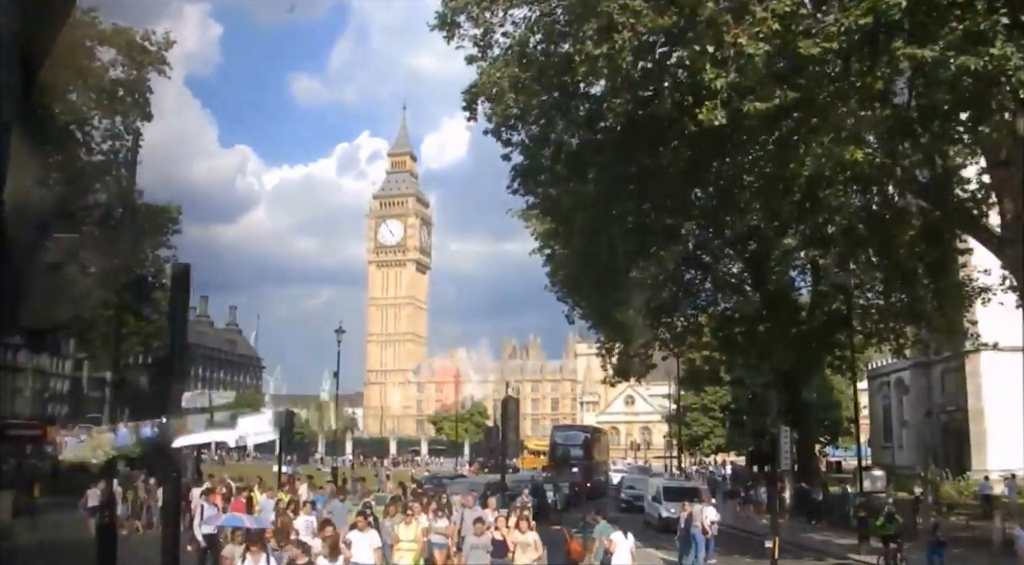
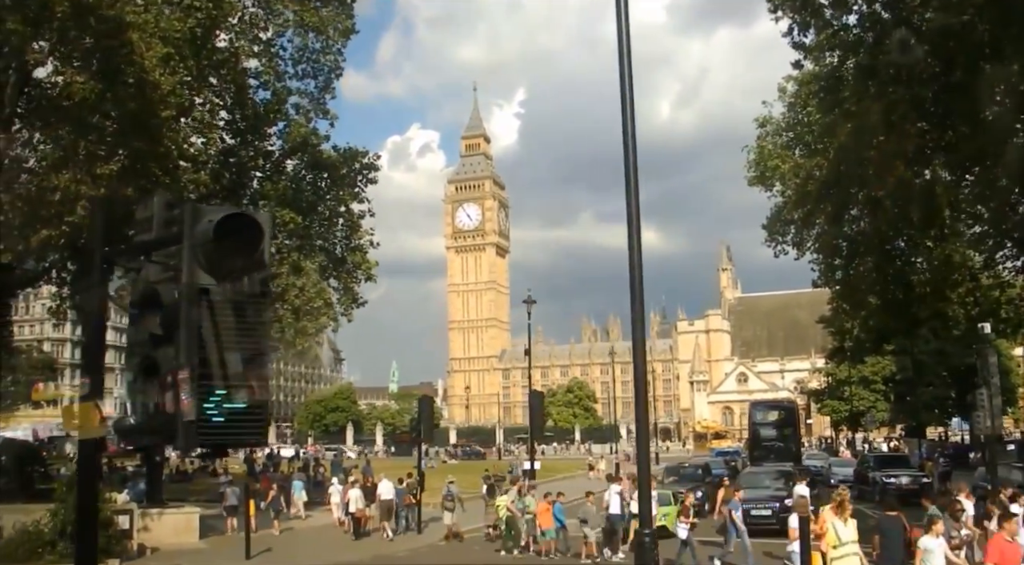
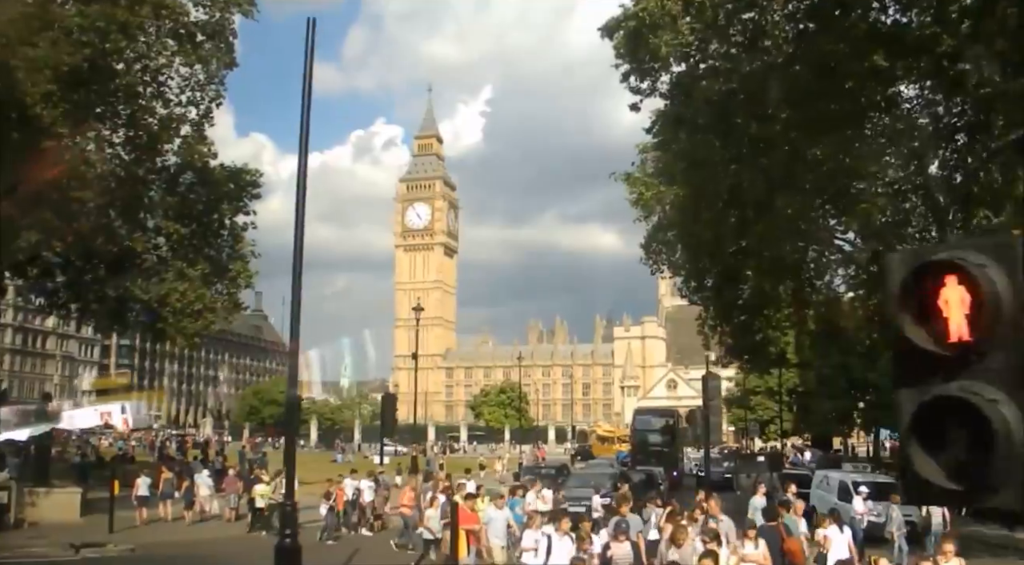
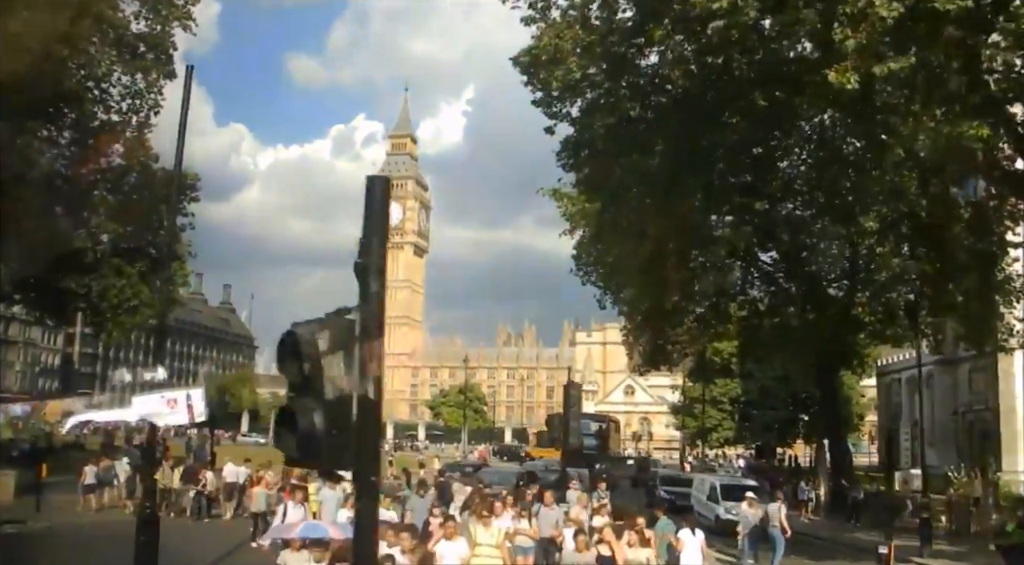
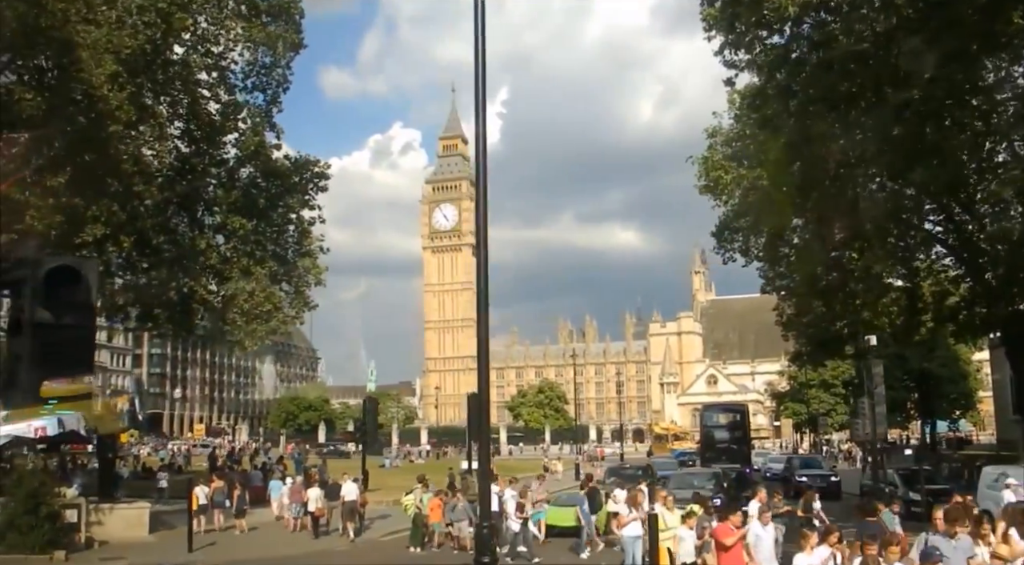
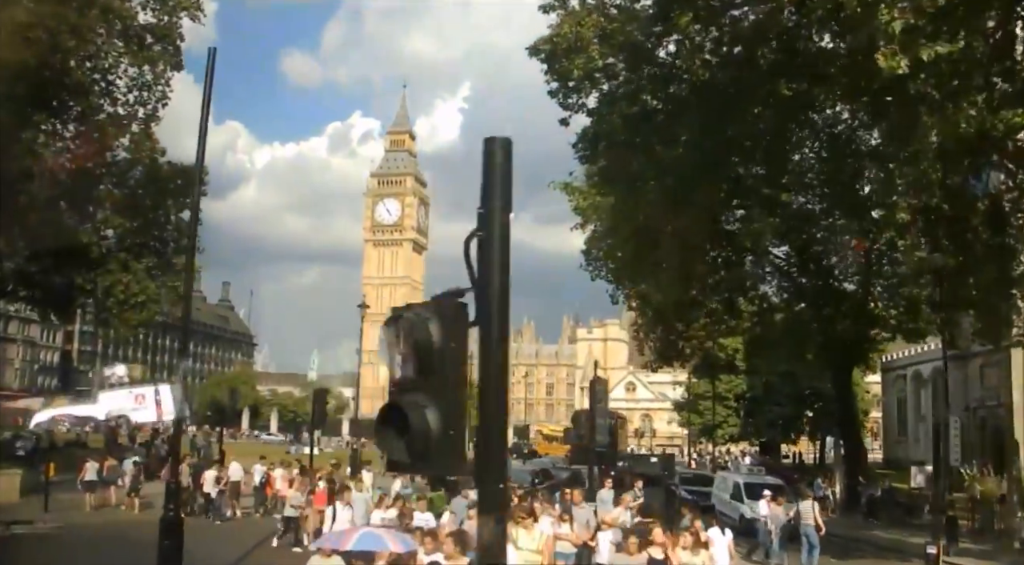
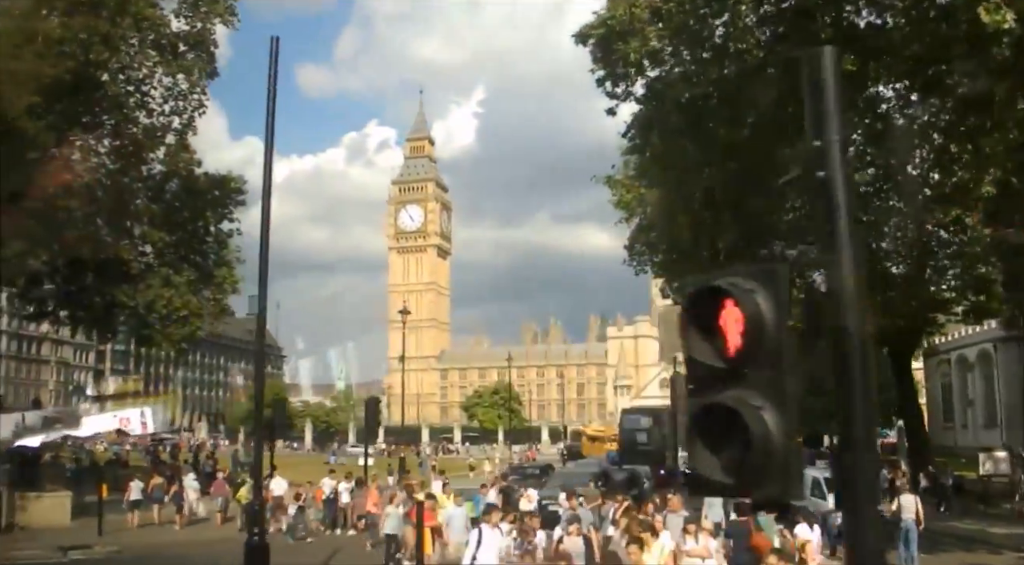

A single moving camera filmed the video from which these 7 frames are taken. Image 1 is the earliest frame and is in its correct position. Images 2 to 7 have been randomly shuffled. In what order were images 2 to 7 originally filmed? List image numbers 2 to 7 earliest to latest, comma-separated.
4, 6, 7, 3, 5, 2
